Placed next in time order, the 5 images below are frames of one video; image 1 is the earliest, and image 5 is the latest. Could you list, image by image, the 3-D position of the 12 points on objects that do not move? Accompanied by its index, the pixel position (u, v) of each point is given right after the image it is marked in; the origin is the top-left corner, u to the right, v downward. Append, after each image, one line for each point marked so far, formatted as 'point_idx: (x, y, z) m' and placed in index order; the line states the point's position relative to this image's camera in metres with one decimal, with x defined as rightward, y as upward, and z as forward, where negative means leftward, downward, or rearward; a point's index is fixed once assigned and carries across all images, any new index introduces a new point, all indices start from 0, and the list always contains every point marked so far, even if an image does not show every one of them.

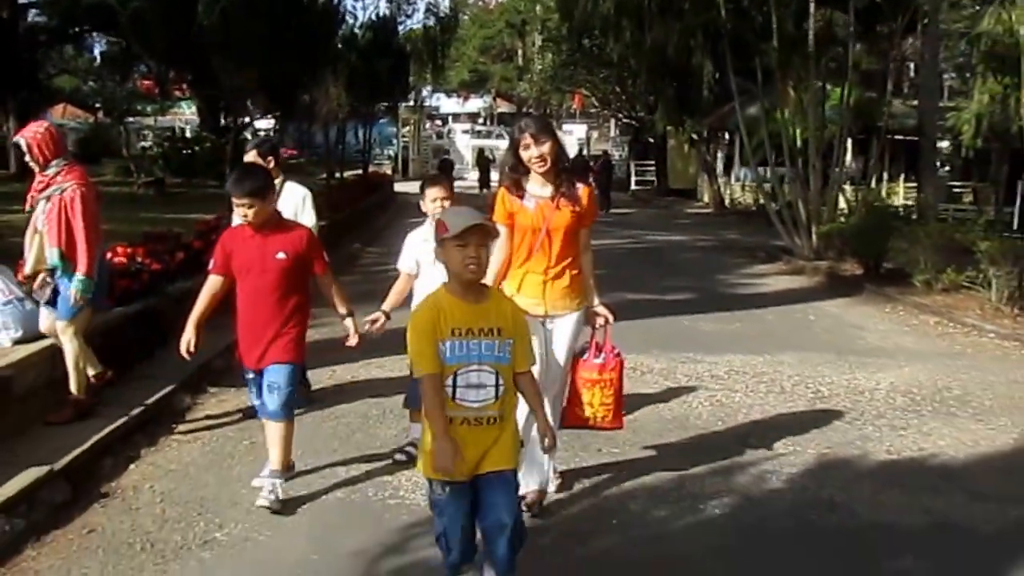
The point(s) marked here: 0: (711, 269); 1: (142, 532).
0: (+3.7, +0.4, +18.9) m
1: (-2.0, -1.3, +5.6) m
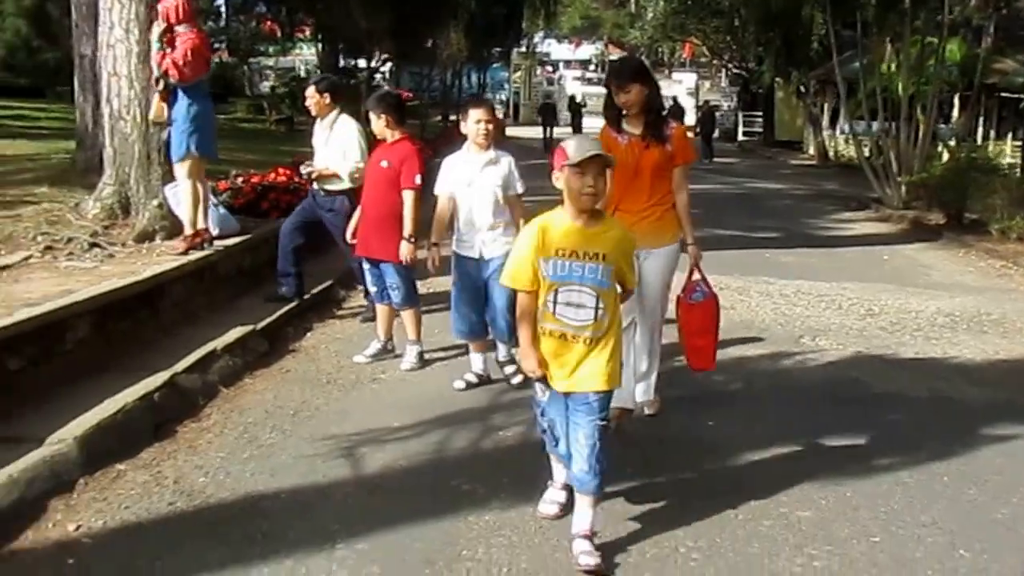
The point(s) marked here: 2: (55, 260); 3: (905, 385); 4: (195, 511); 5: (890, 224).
0: (+5.7, +1.5, +20.1) m
1: (-1.4, -0.6, +7.6) m
2: (-3.8, +0.2, +8.6) m
3: (+2.8, -0.7, +7.2) m
4: (-1.6, -1.1, +5.1) m
5: (+7.0, +1.2, +18.9) m
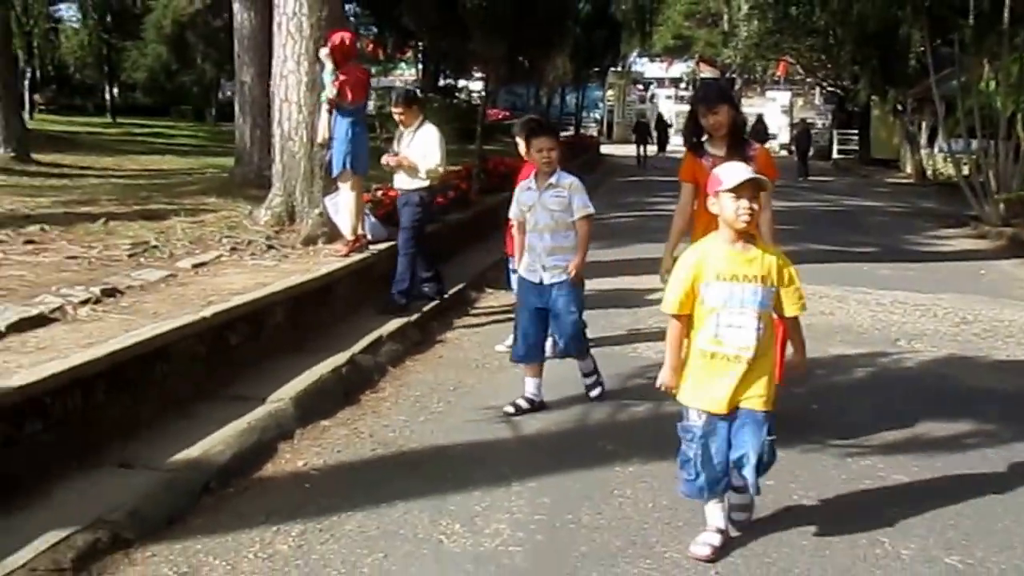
0: (+7.9, +1.2, +20.7) m
1: (-0.3, -0.6, +8.8) m
2: (-2.7, +0.3, +10.0) m
3: (+3.8, -0.7, +8.1) m
4: (-0.7, -1.1, +6.3) m
5: (+9.1, +0.9, +19.3) m
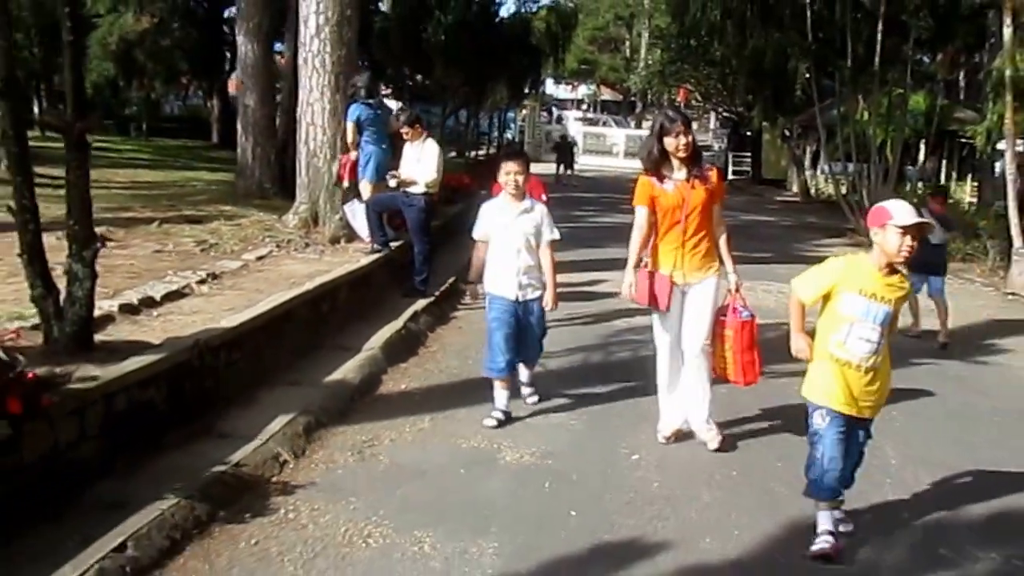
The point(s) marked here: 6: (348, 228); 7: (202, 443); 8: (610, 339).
0: (+6.5, +1.2, +24.4) m
1: (-0.3, -0.4, +11.6) m
2: (-2.7, +0.4, +12.6) m
3: (+3.9, -0.5, +11.4) m
4: (-0.4, -0.8, +9.1) m
5: (+7.9, +0.9, +23.2) m
6: (-2.2, +0.8, +13.8) m
7: (-2.1, -1.1, +7.0) m
8: (+1.1, -0.5, +11.0) m
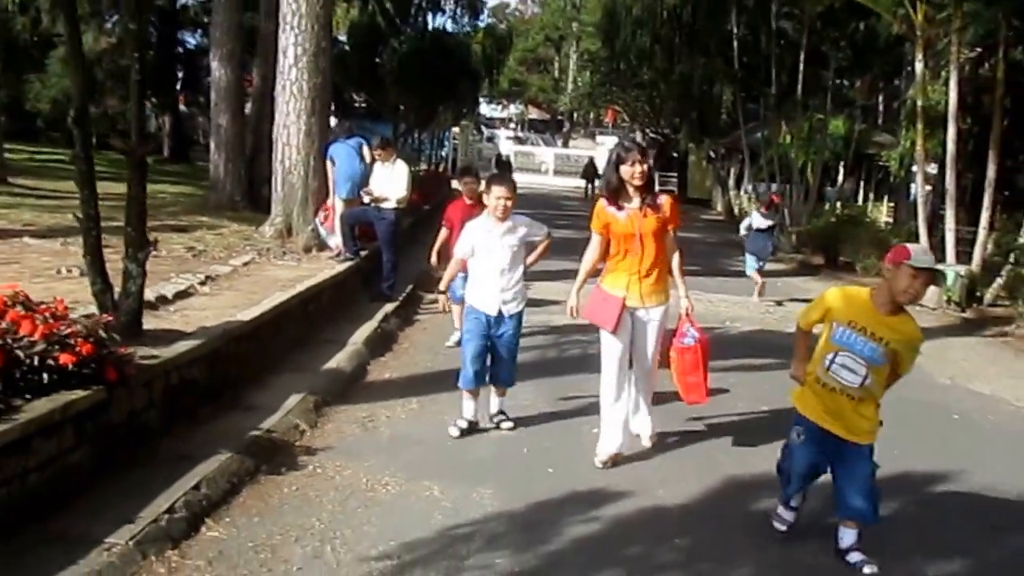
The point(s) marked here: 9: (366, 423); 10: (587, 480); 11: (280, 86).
0: (+5.3, +0.9, +26.2) m
1: (-0.7, -0.5, +13.0) m
2: (-3.2, +0.4, +13.8) m
3: (+3.5, -0.6, +13.1) m
4: (-0.7, -0.9, +10.5) m
5: (+6.7, +0.6, +25.1) m
6: (-2.8, +0.7, +15.1) m
7: (-2.3, -1.0, +8.2) m
8: (+0.7, -0.6, +12.5) m
9: (-1.3, -1.2, +8.7) m
10: (+0.6, -1.4, +7.6) m
11: (-3.5, +3.1, +15.6) m
